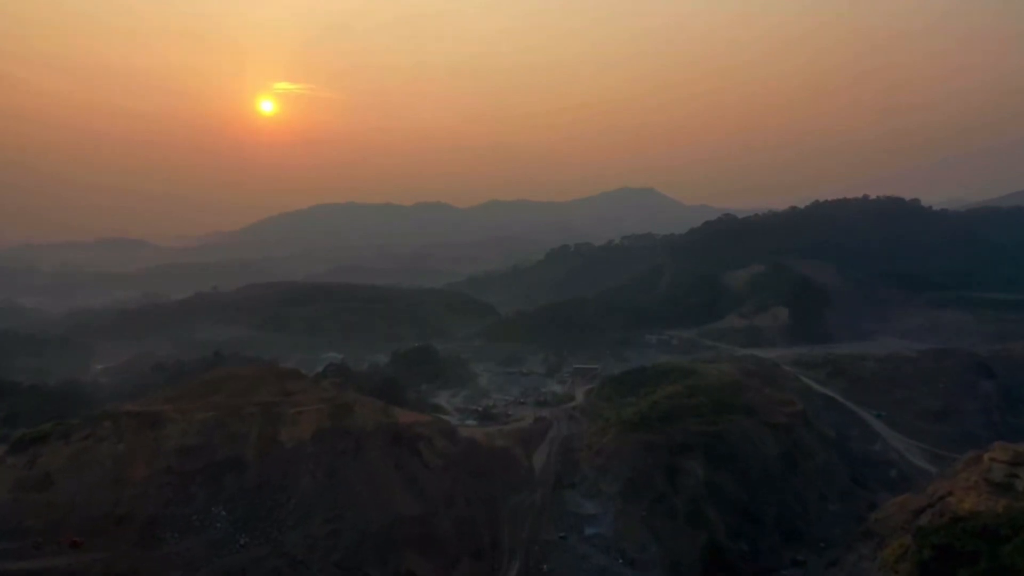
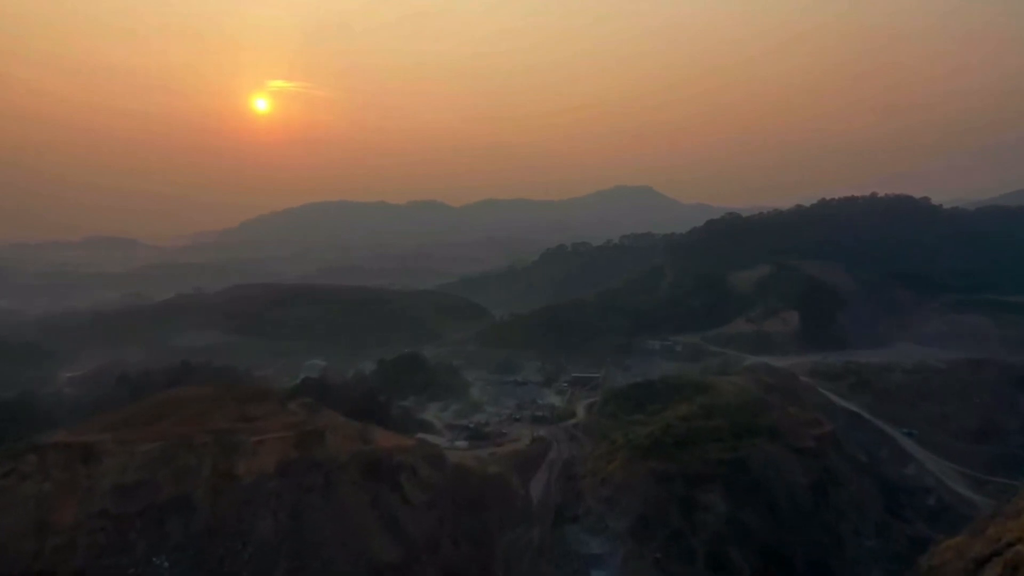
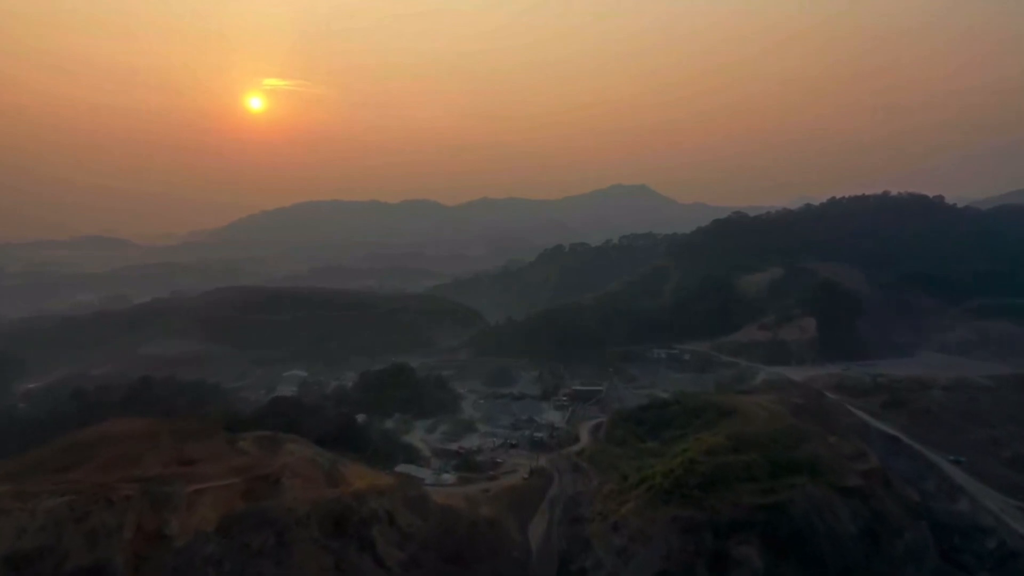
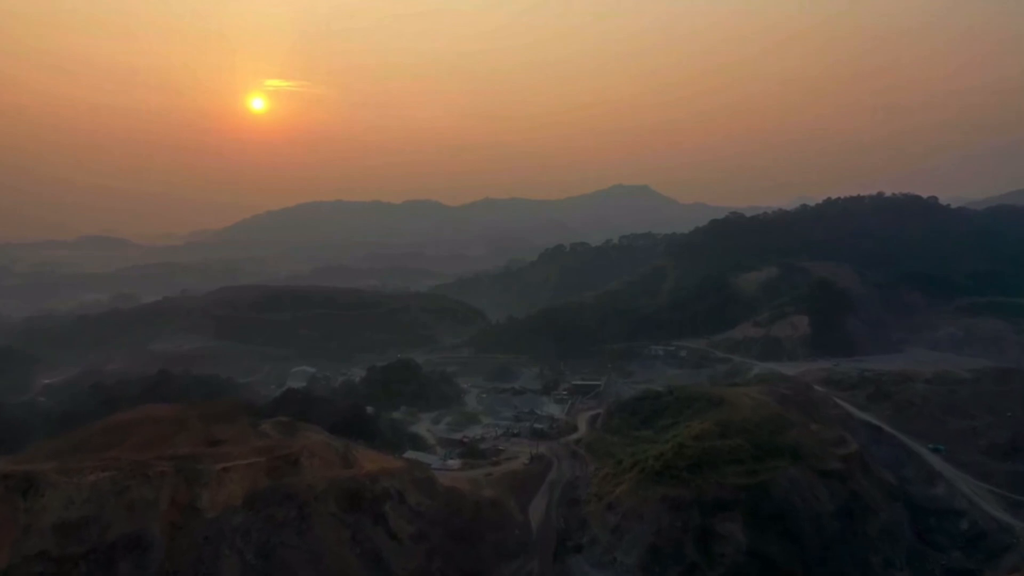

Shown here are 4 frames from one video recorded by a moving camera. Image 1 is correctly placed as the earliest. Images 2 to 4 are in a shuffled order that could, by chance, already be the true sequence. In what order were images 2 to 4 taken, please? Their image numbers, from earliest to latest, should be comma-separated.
2, 4, 3
